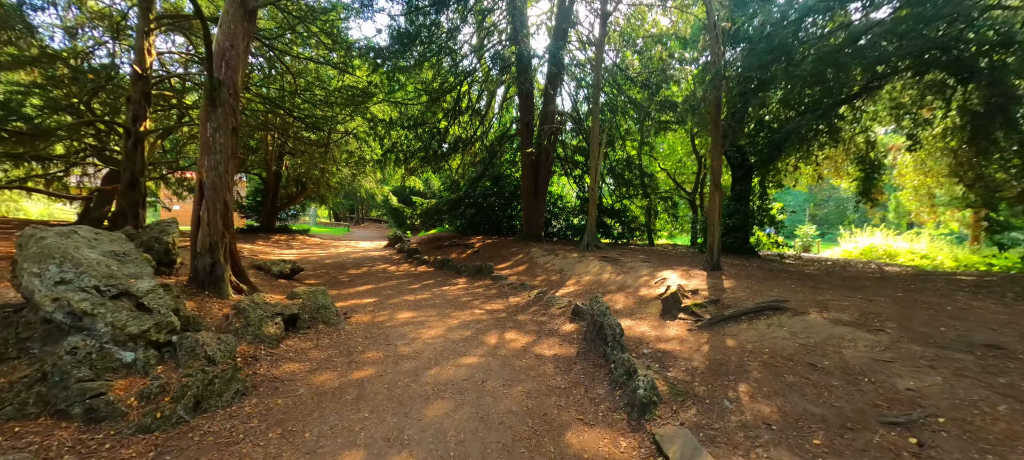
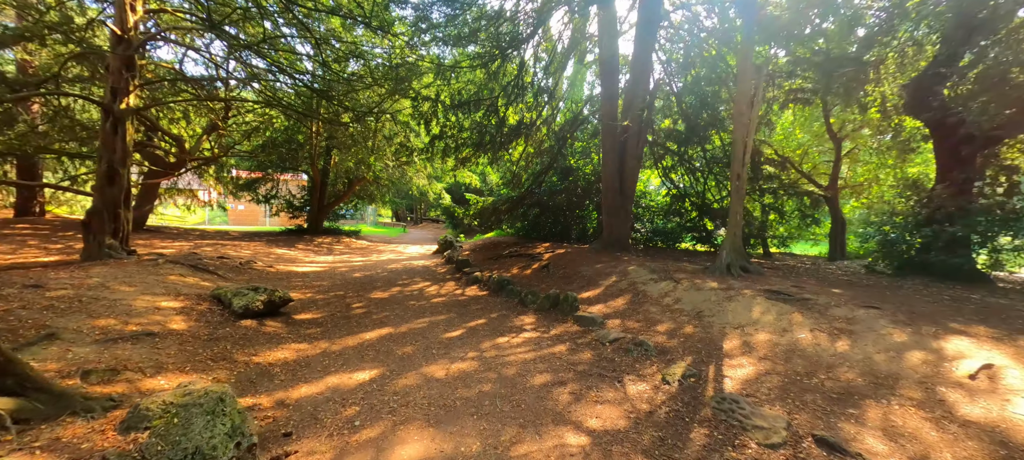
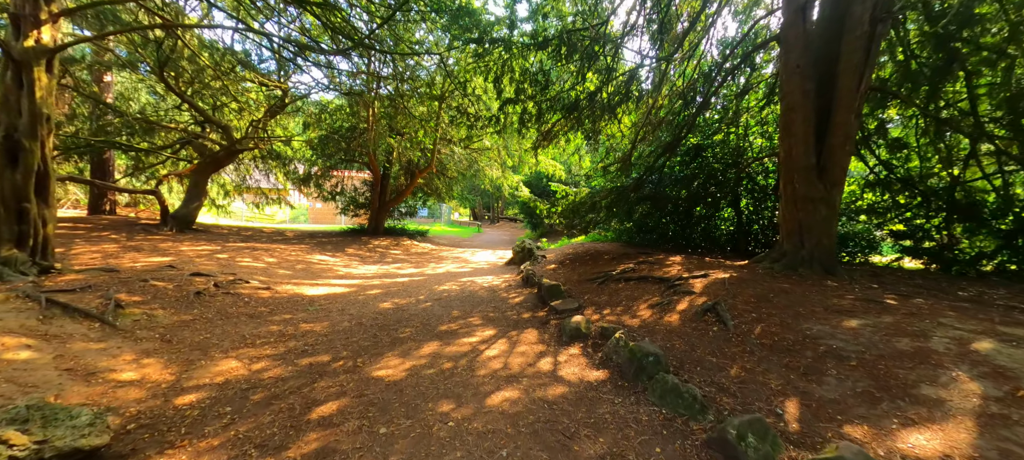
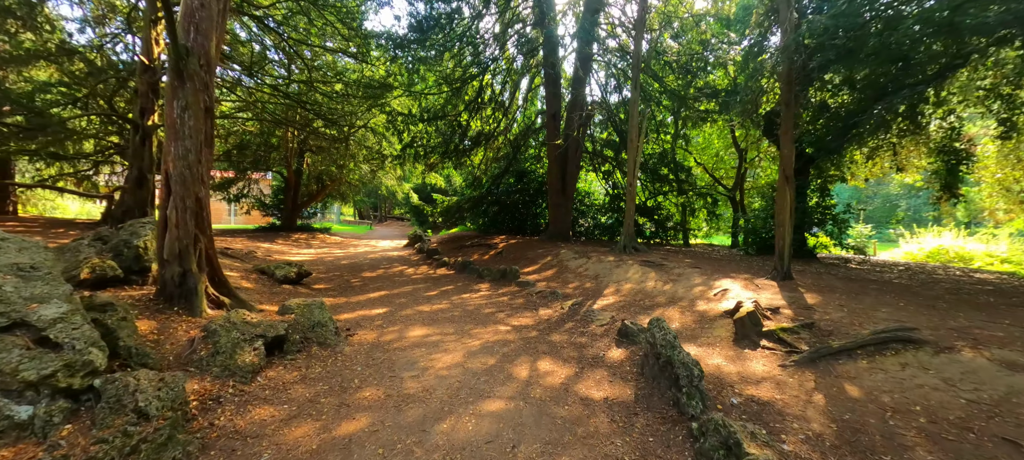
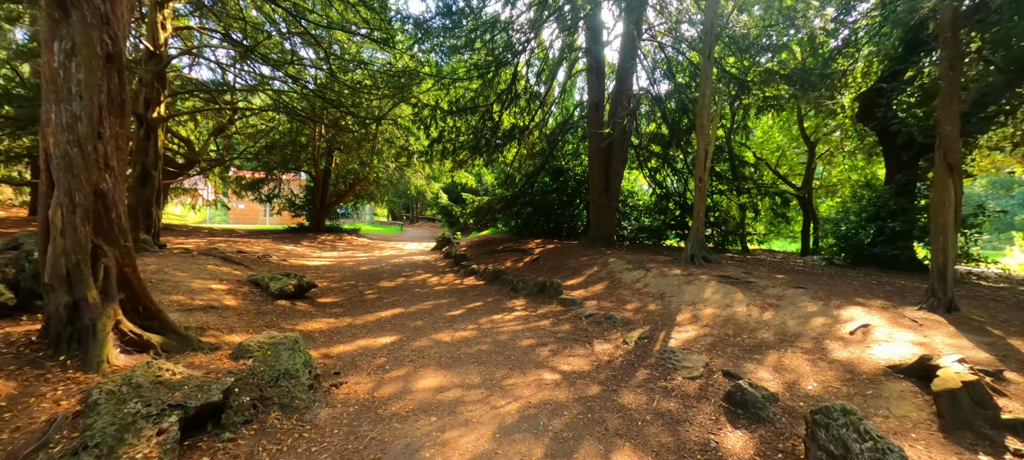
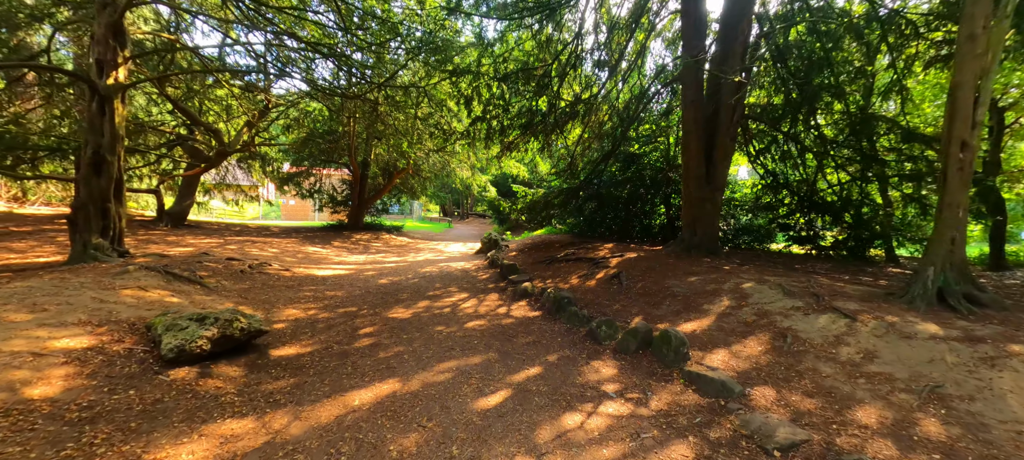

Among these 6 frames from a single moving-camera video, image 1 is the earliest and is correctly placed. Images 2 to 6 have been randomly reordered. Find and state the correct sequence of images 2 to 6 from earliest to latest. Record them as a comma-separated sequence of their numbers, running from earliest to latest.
4, 5, 2, 6, 3
